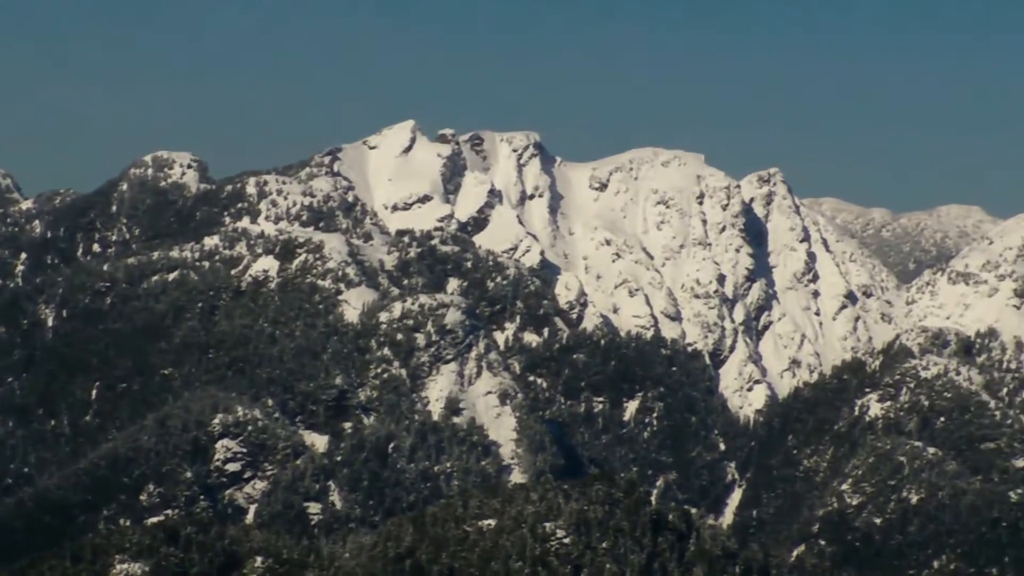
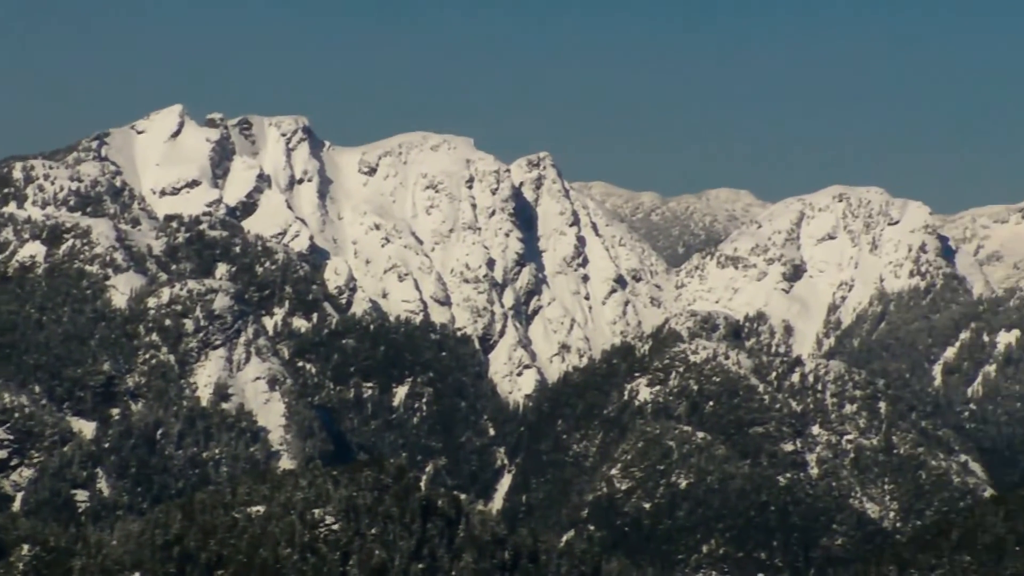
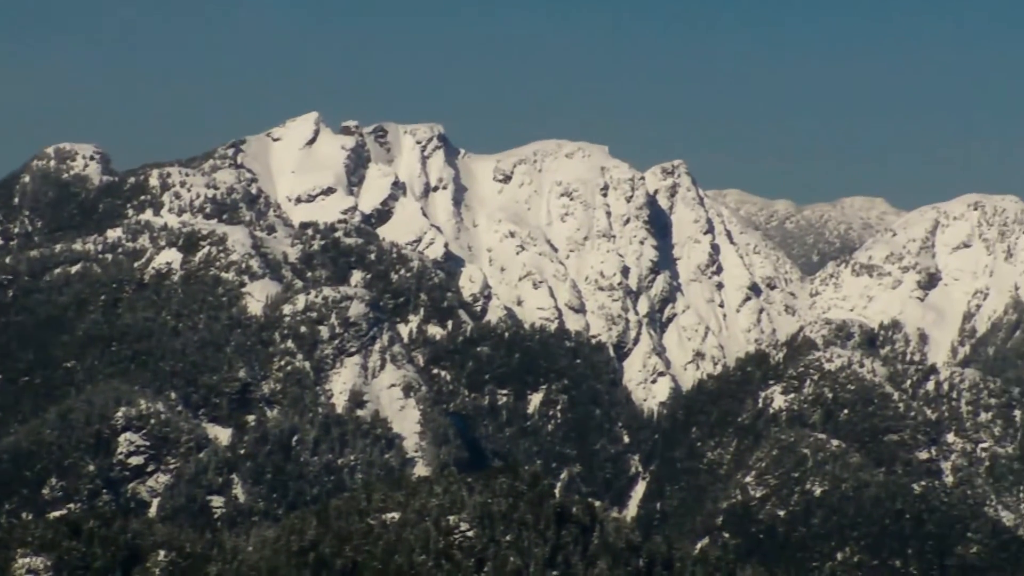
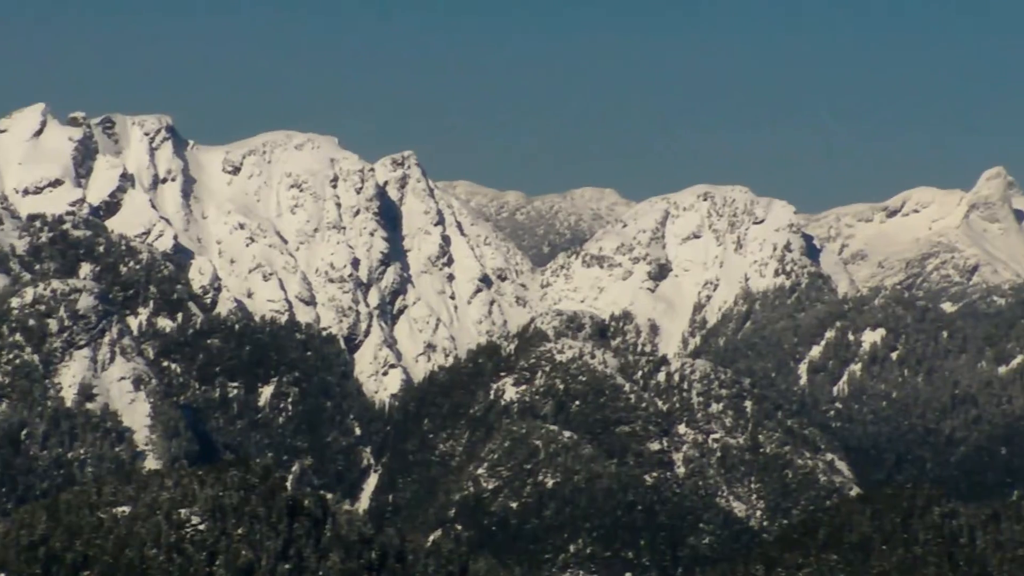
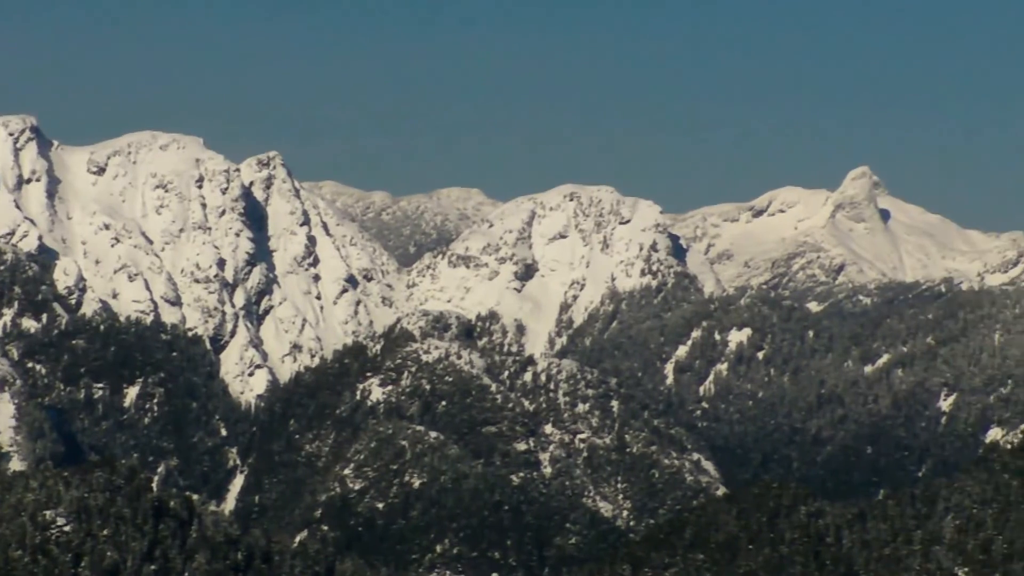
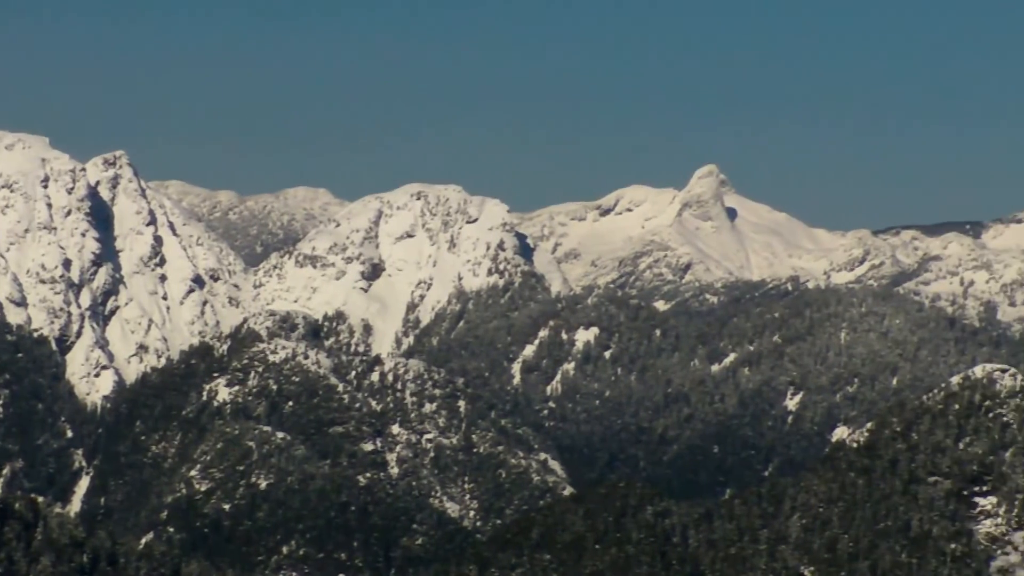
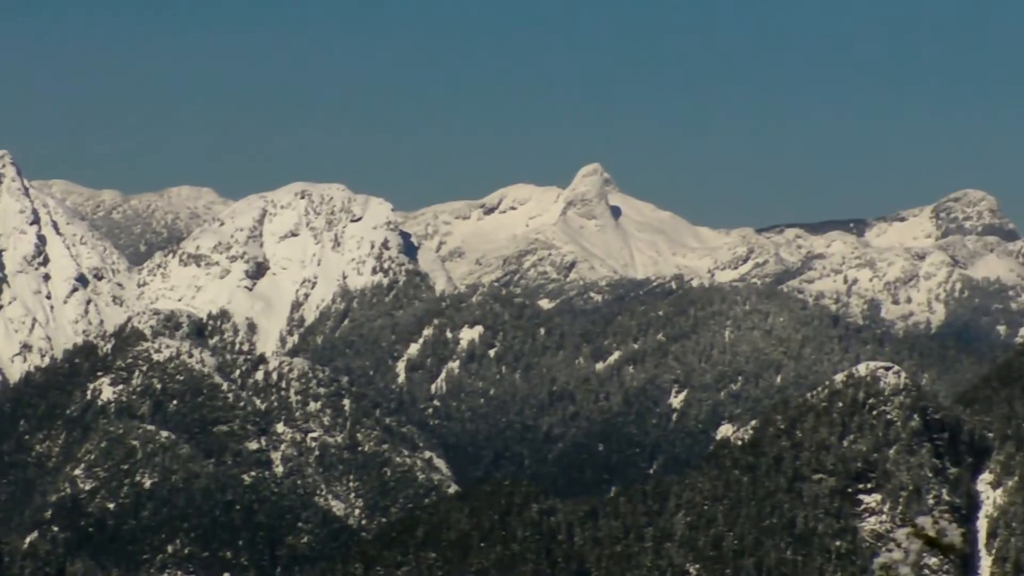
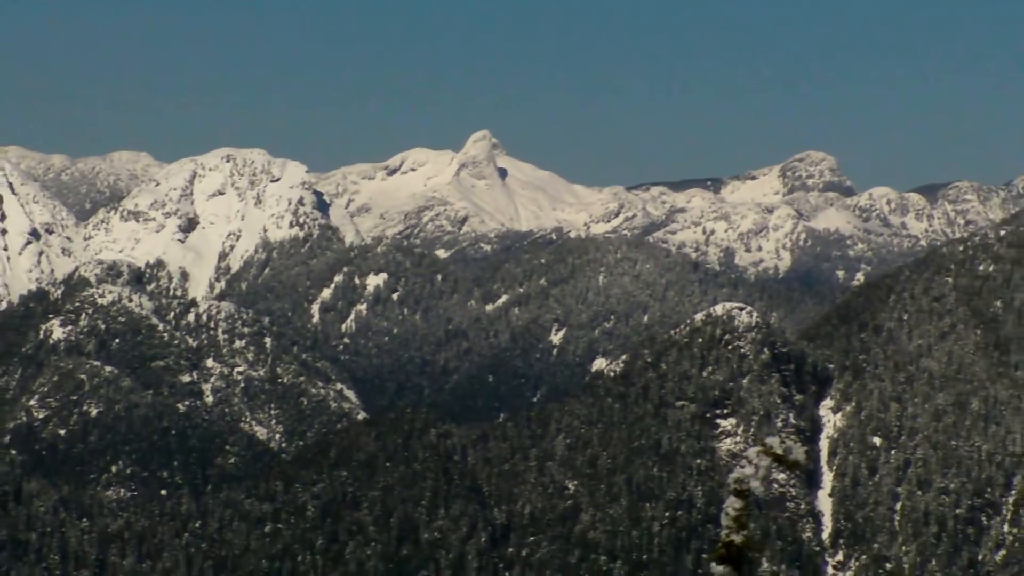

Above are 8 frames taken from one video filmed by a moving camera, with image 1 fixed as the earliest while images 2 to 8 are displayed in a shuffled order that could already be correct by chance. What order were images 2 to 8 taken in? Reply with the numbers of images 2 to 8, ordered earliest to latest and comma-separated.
3, 2, 4, 5, 6, 7, 8
